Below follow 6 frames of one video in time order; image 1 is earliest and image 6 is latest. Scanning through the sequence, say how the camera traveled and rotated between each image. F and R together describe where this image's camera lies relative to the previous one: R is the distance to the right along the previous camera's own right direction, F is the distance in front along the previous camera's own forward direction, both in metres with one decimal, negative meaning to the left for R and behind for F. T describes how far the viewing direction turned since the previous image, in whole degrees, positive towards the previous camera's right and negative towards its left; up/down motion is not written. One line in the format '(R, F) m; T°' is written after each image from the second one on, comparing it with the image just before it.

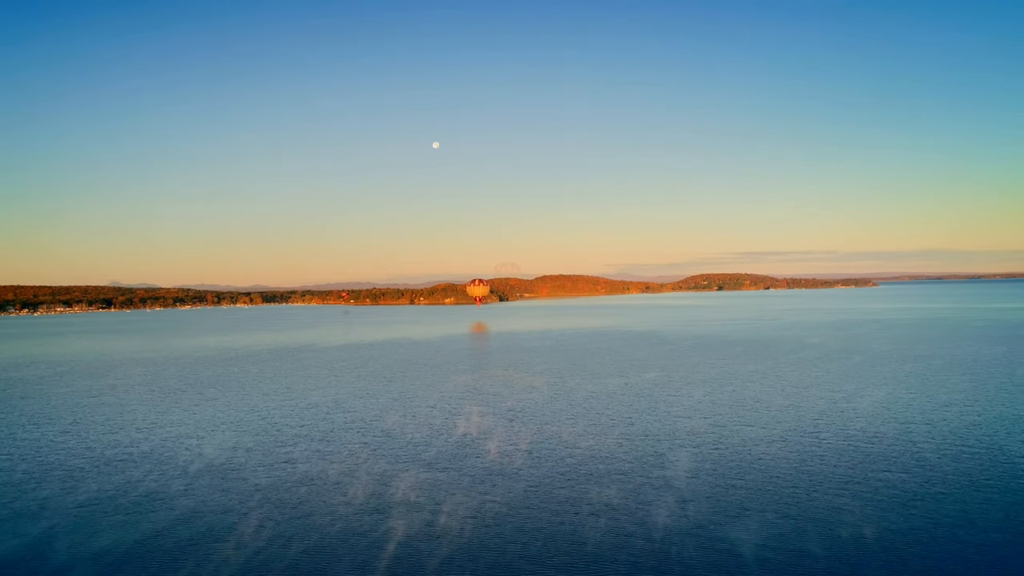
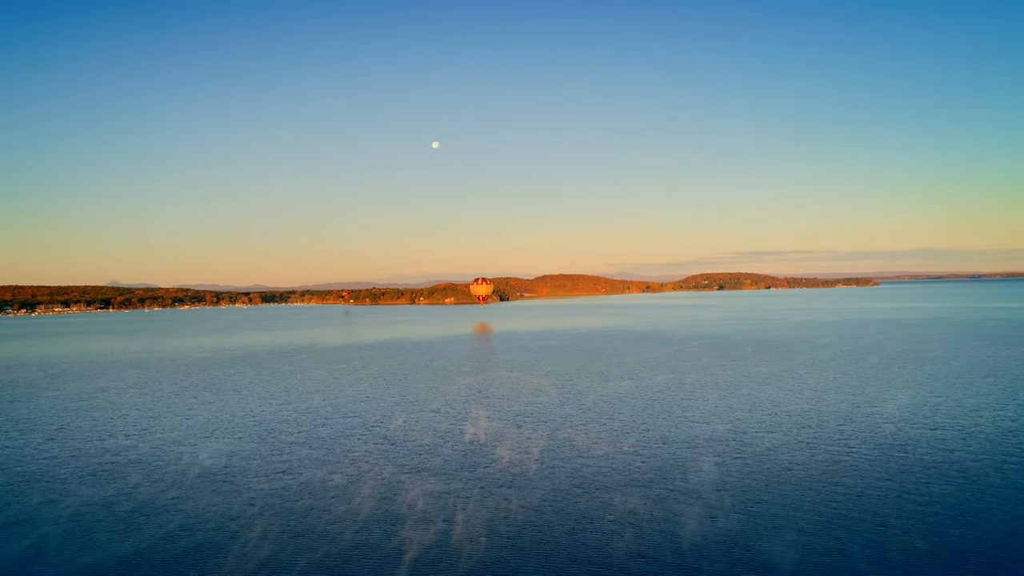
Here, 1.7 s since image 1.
(-0.3, +1.1) m; 0°
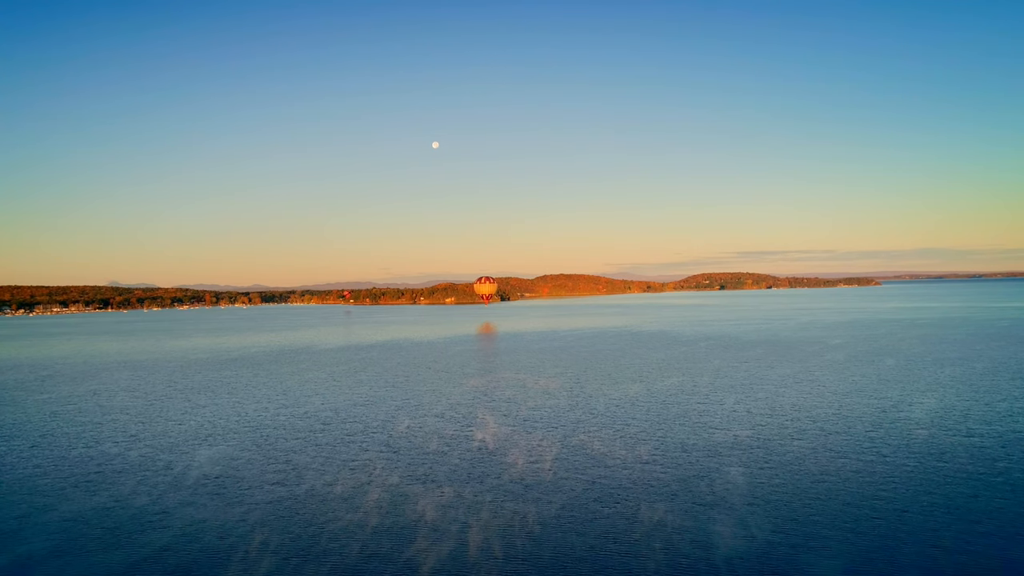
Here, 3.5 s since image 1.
(-0.3, +1.1) m; 0°
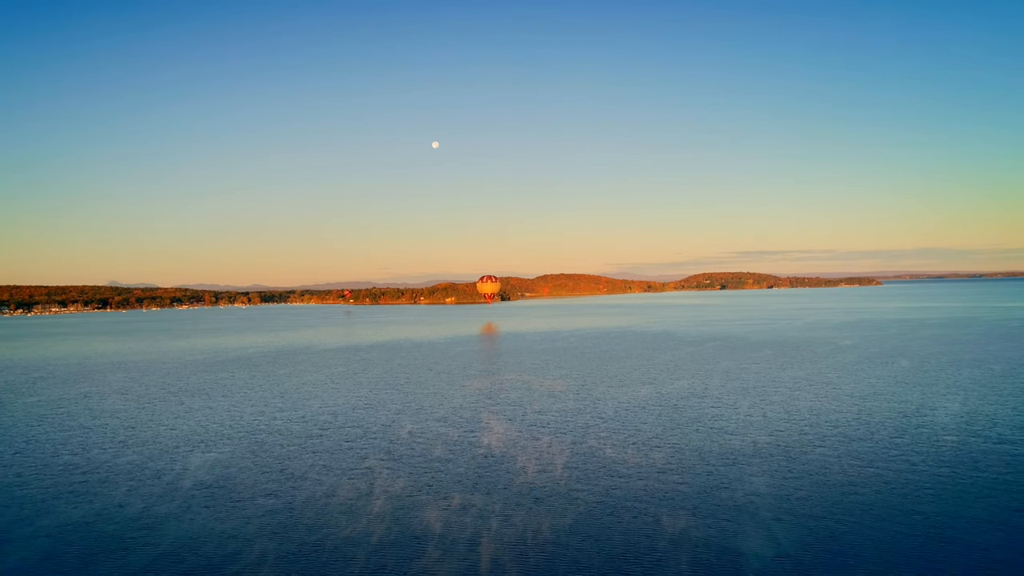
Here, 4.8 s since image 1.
(-0.2, +0.9) m; 0°
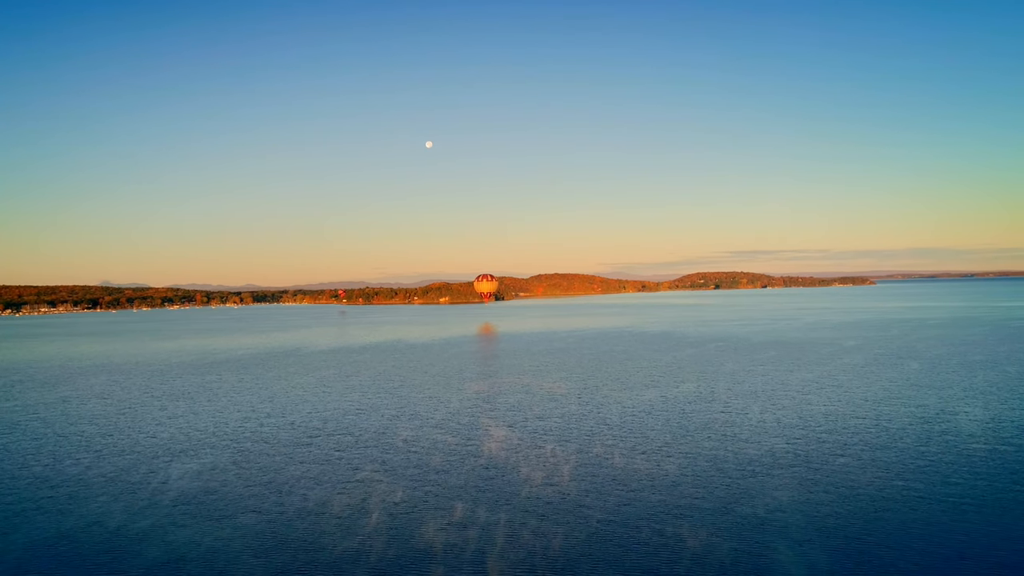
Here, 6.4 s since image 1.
(-0.3, +1.2) m; +1°
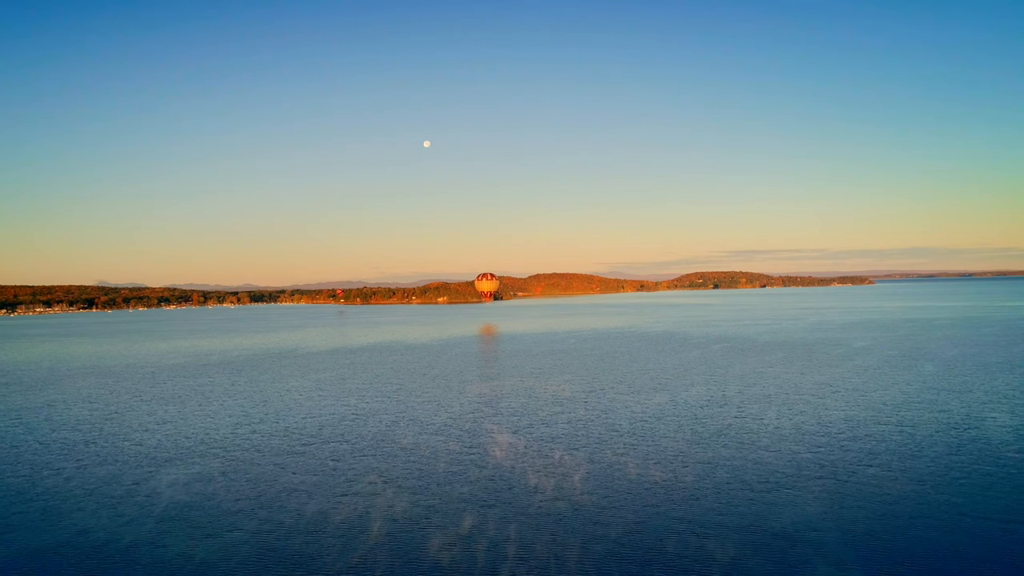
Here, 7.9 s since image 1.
(-0.3, +1.0) m; 0°
